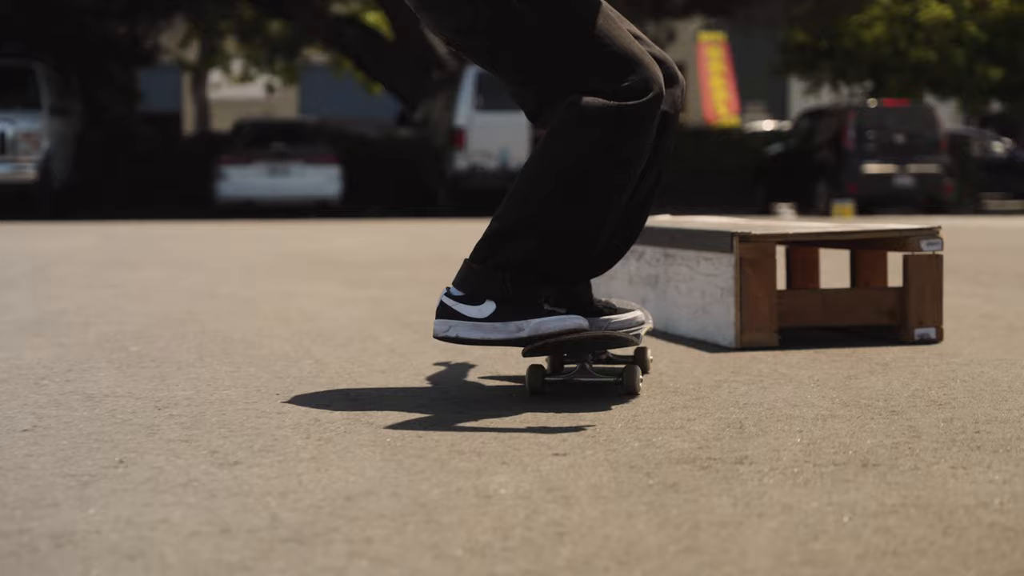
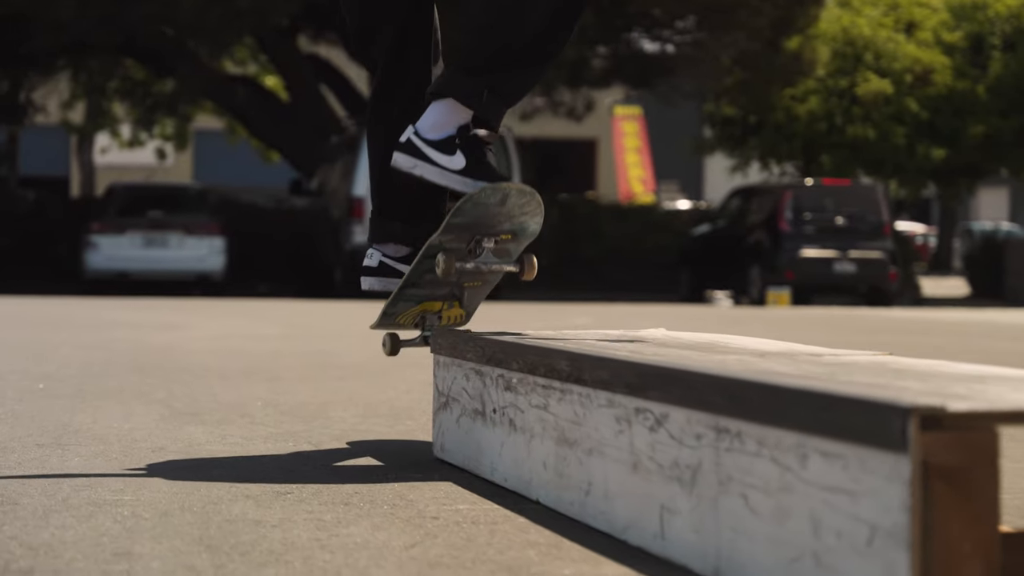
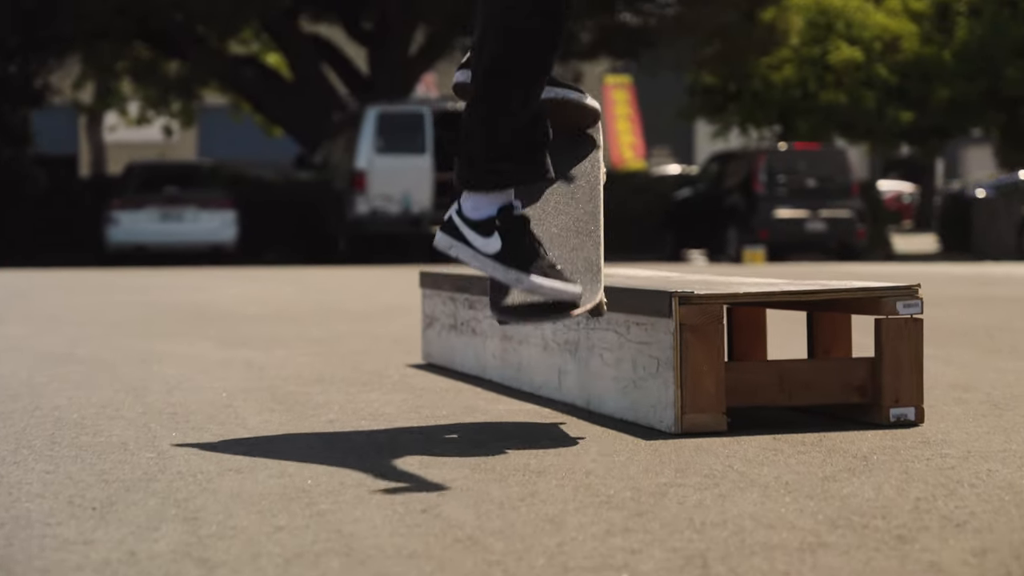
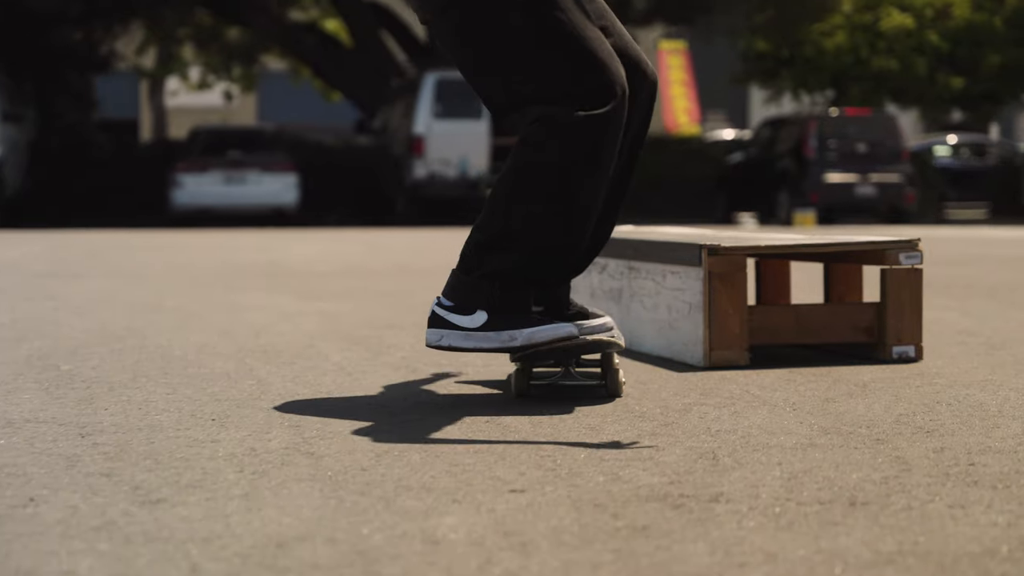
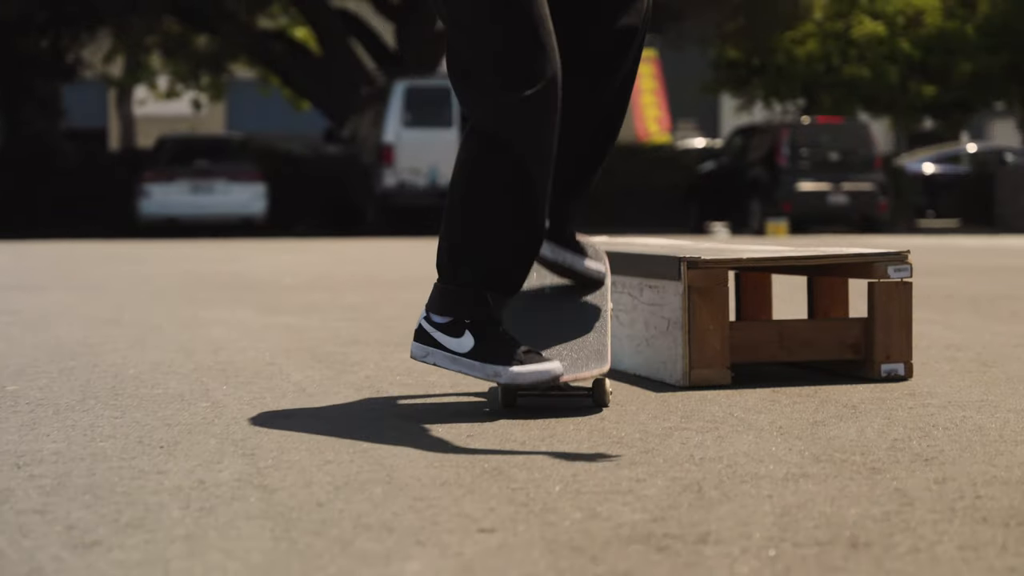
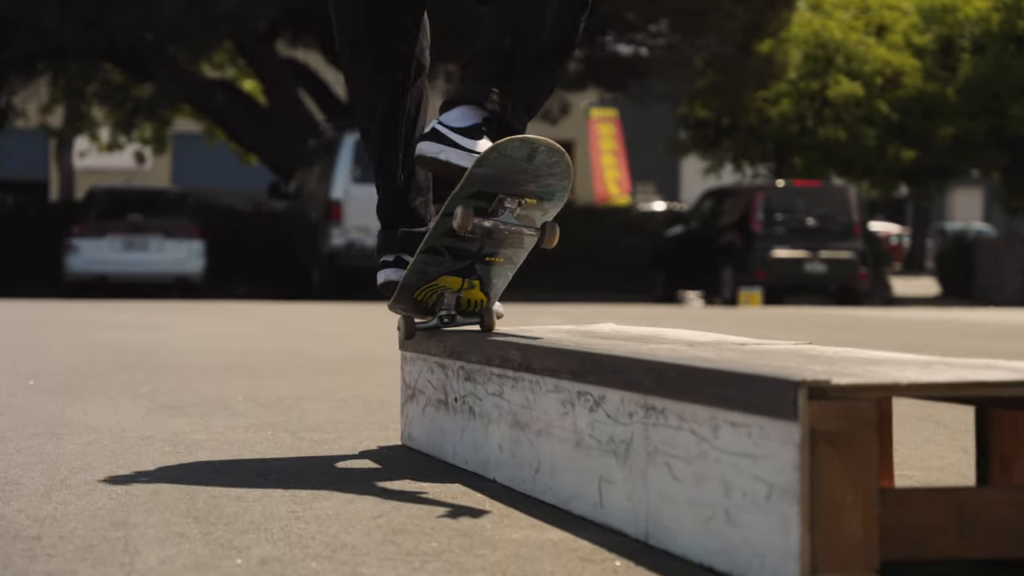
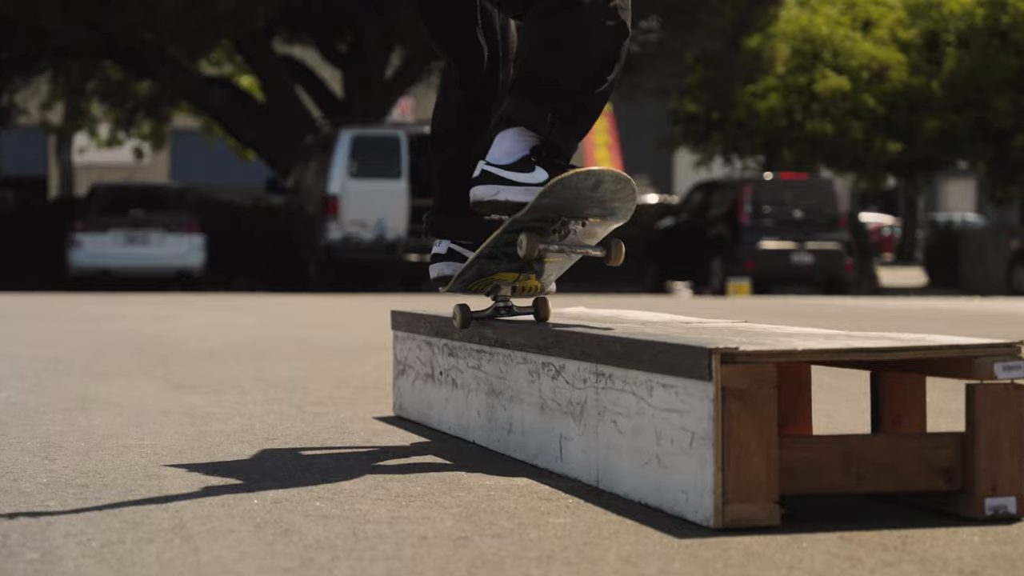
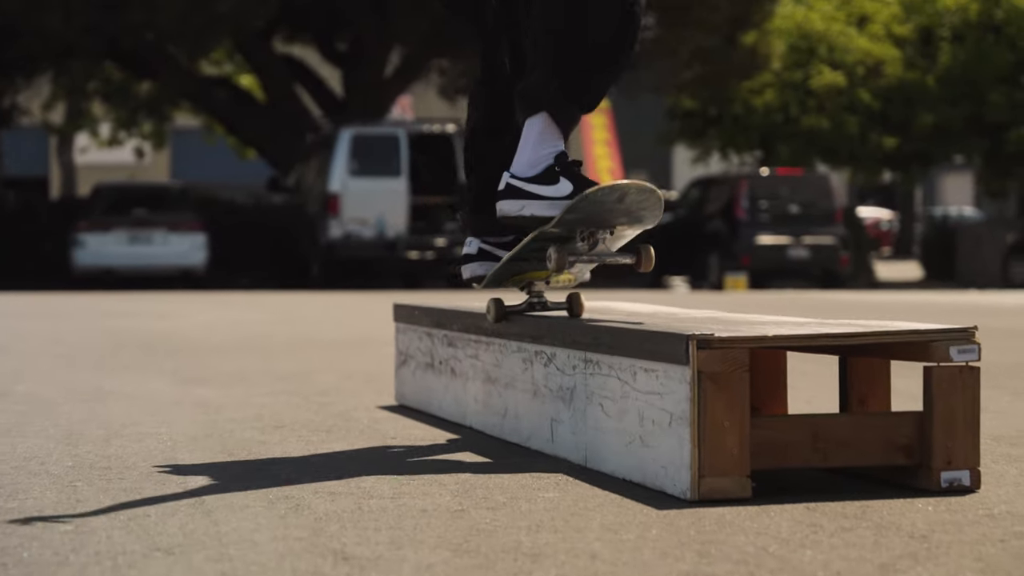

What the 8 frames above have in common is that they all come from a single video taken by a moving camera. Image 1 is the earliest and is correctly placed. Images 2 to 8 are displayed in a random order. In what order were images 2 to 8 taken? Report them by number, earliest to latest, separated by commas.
4, 5, 3, 8, 7, 6, 2
